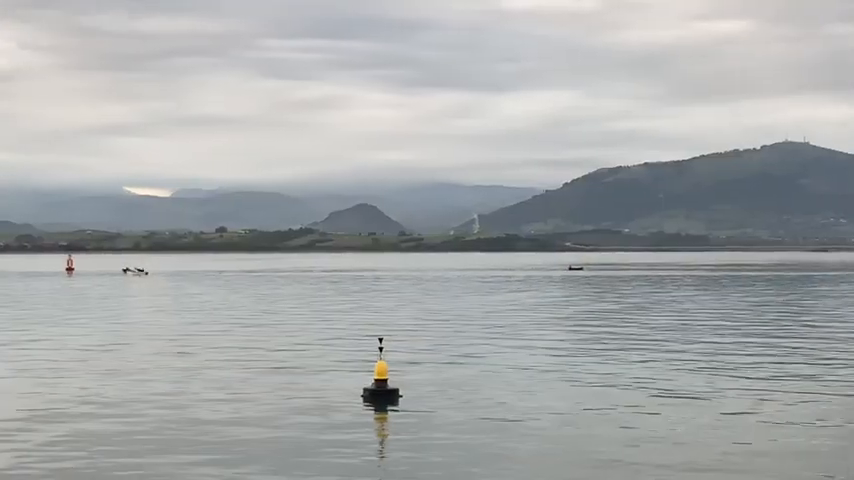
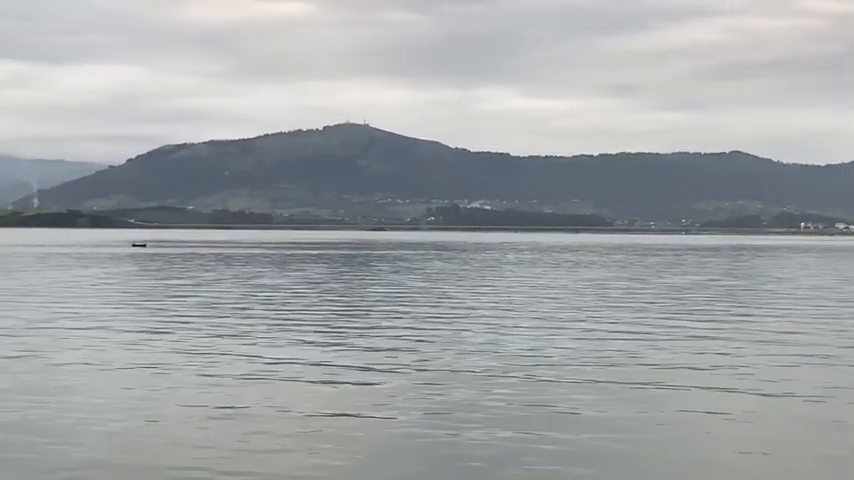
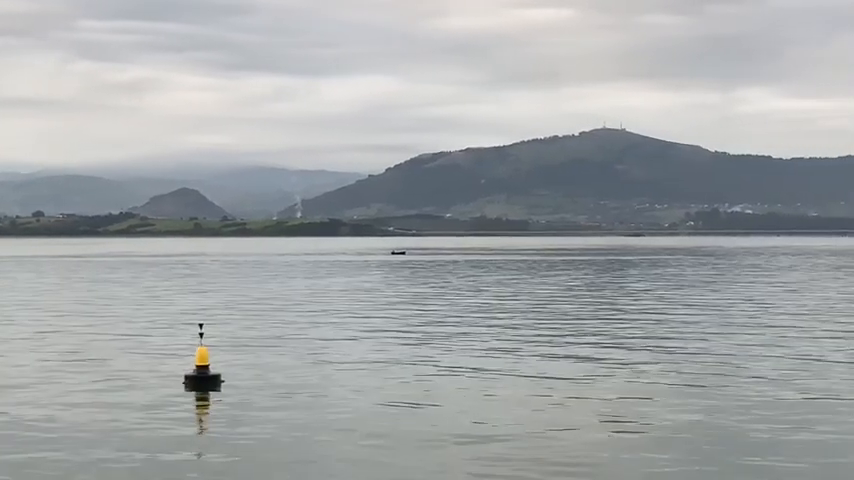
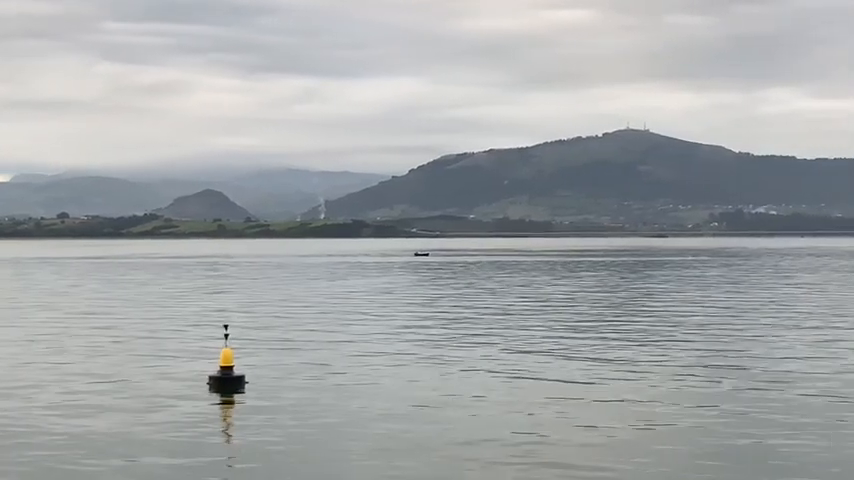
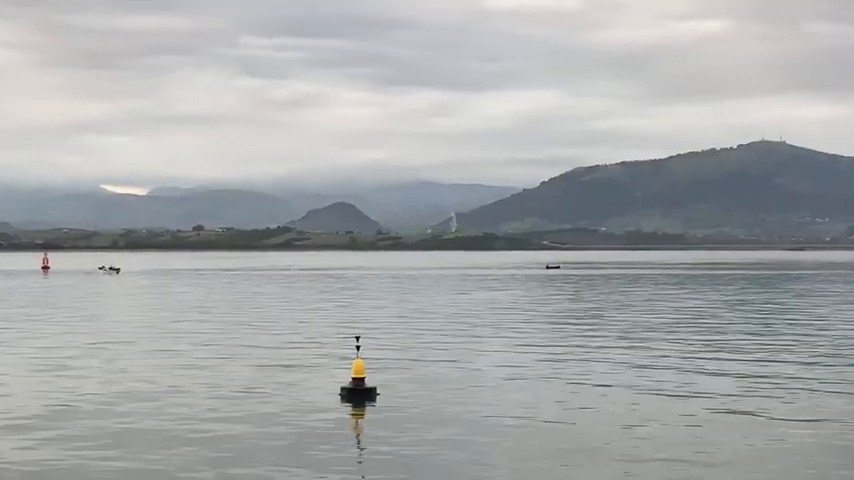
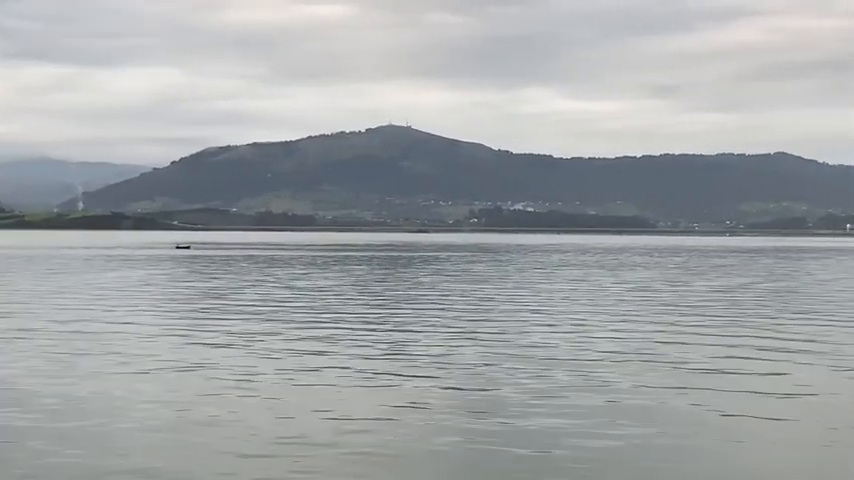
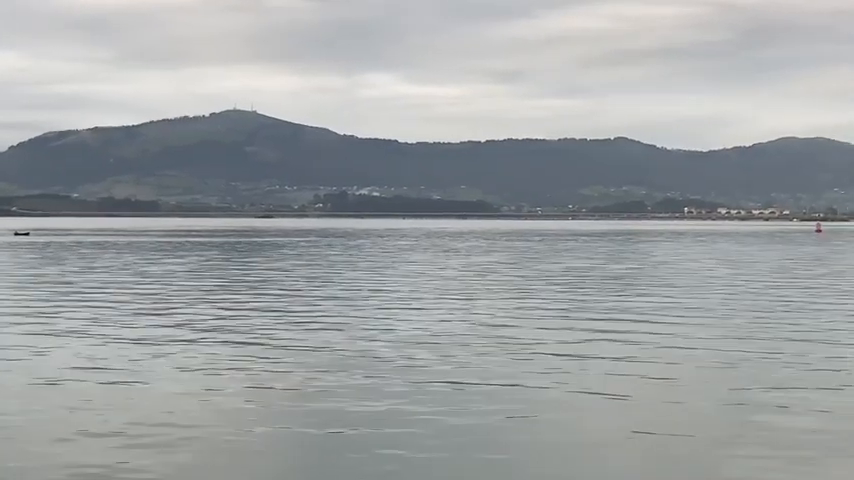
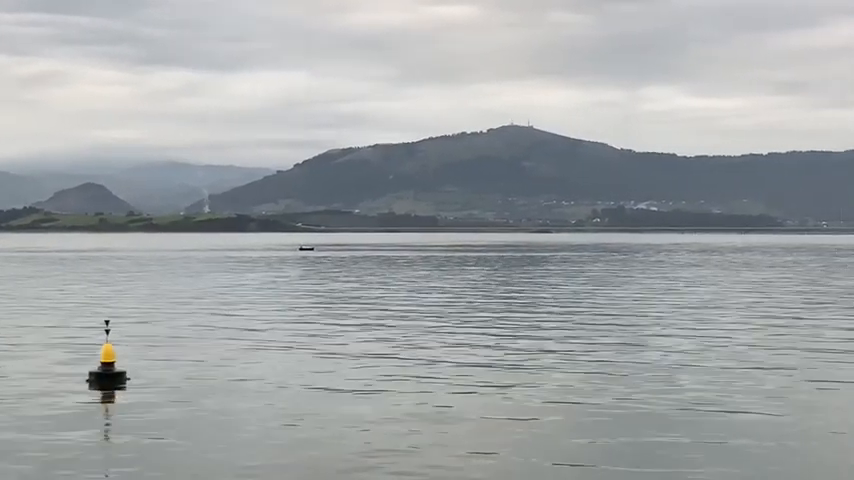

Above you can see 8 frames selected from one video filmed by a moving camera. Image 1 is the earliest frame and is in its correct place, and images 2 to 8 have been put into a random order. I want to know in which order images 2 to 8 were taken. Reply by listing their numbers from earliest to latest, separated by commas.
5, 4, 3, 8, 6, 2, 7
